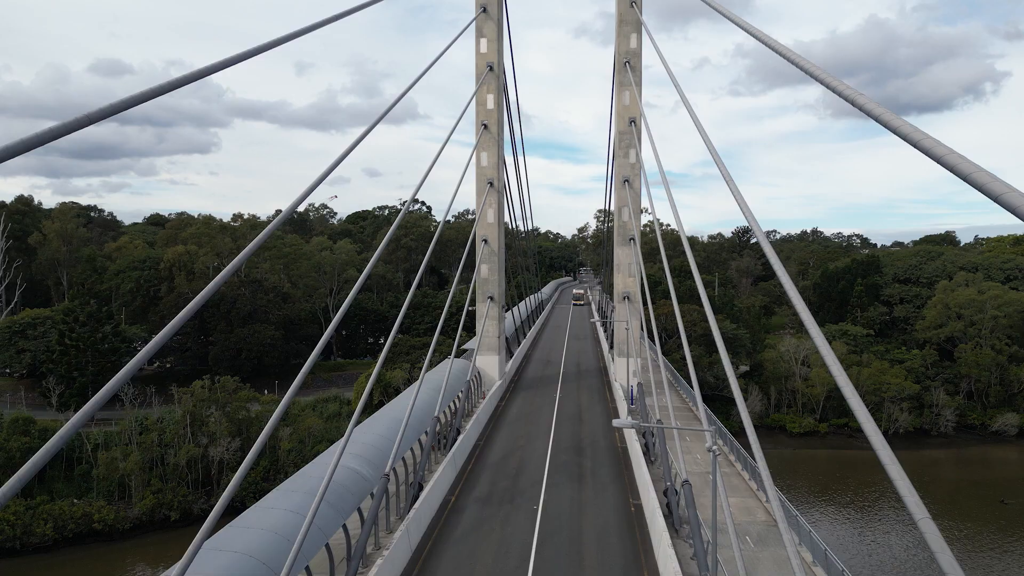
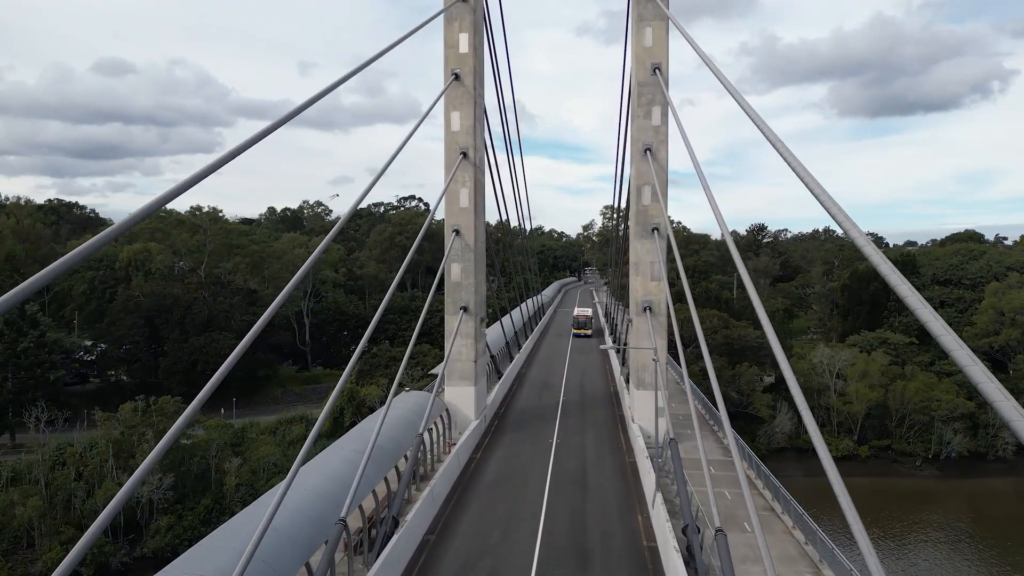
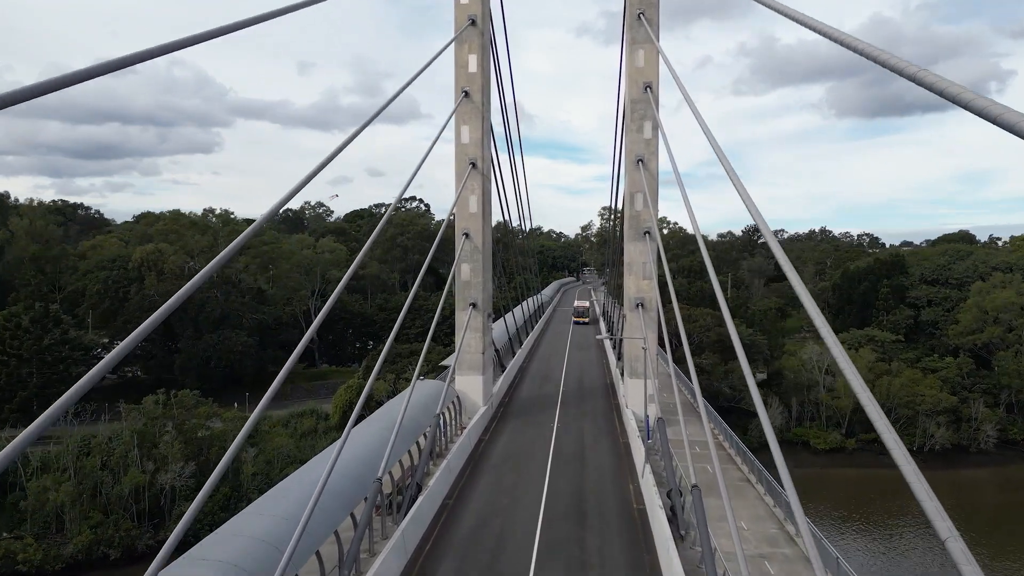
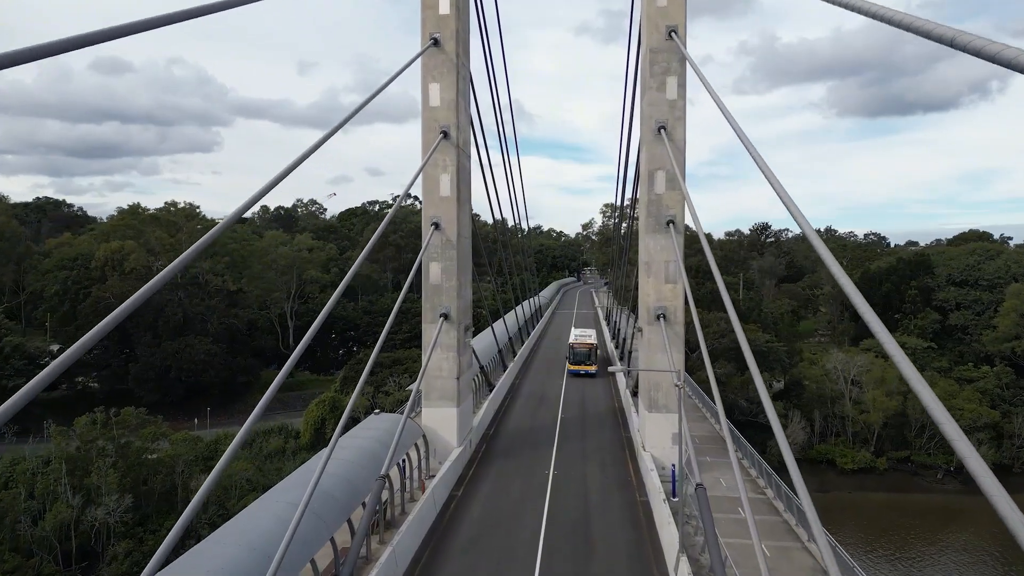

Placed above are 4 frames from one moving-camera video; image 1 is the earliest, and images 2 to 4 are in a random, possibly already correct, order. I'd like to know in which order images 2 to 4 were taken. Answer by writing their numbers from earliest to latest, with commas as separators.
3, 2, 4
